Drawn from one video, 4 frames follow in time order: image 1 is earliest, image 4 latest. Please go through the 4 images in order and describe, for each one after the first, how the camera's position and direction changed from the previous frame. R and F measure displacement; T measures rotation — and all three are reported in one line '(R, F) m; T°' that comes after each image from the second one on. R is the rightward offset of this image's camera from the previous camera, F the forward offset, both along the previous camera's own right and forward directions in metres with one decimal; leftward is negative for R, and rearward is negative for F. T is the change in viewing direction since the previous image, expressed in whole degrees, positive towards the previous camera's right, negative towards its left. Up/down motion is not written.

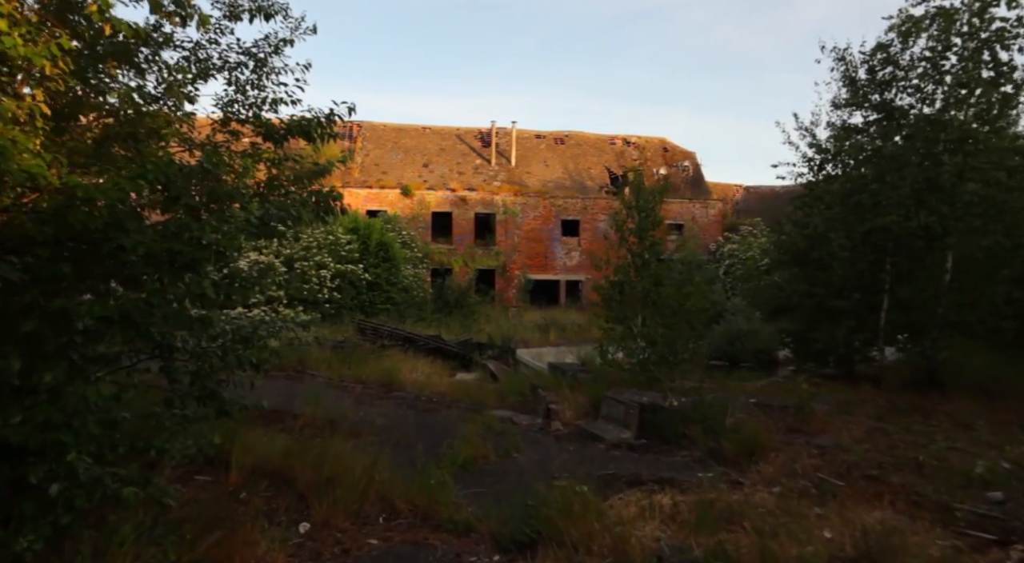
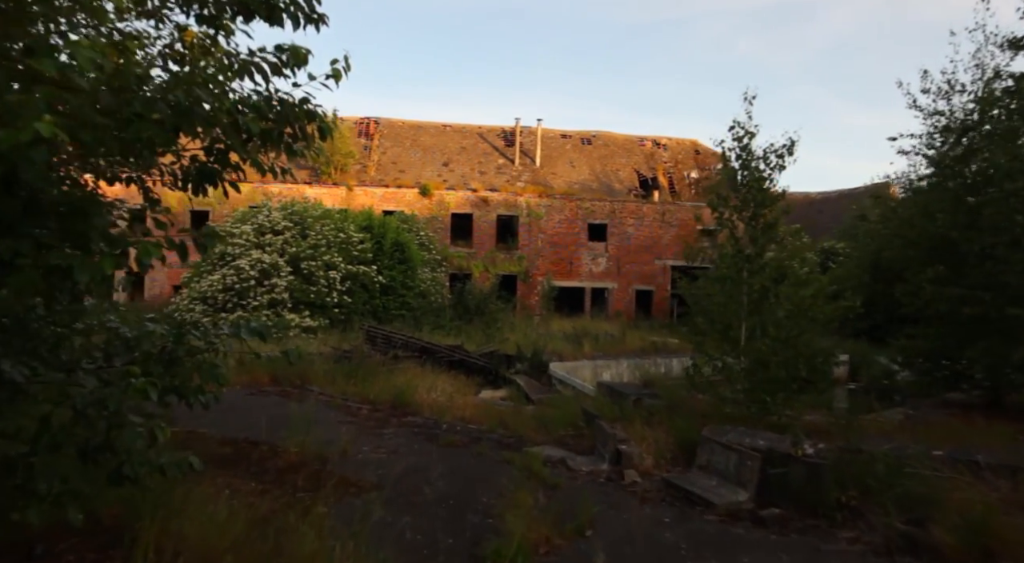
(-0.4, +2.4) m; -1°
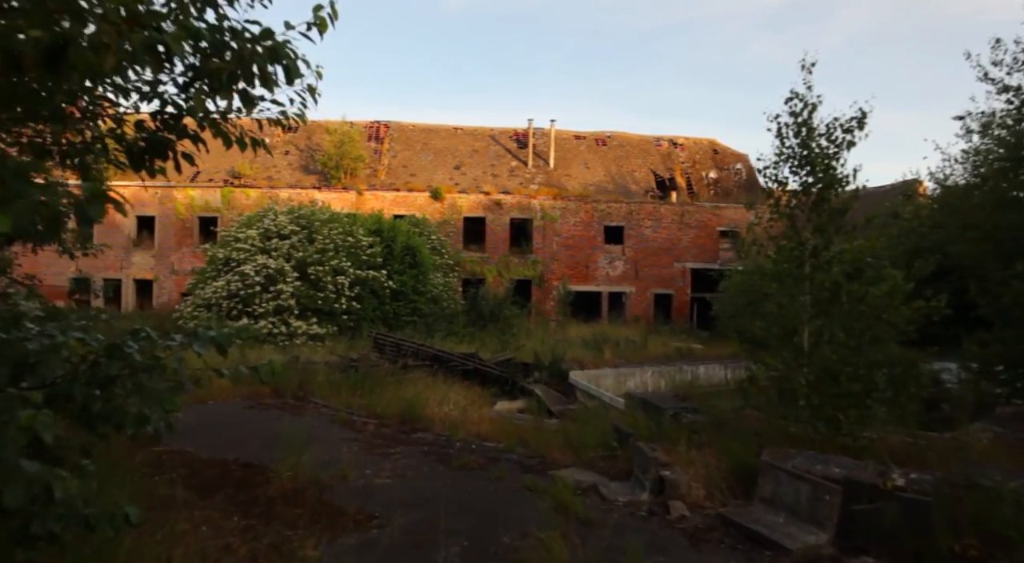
(-0.1, +0.9) m; -1°
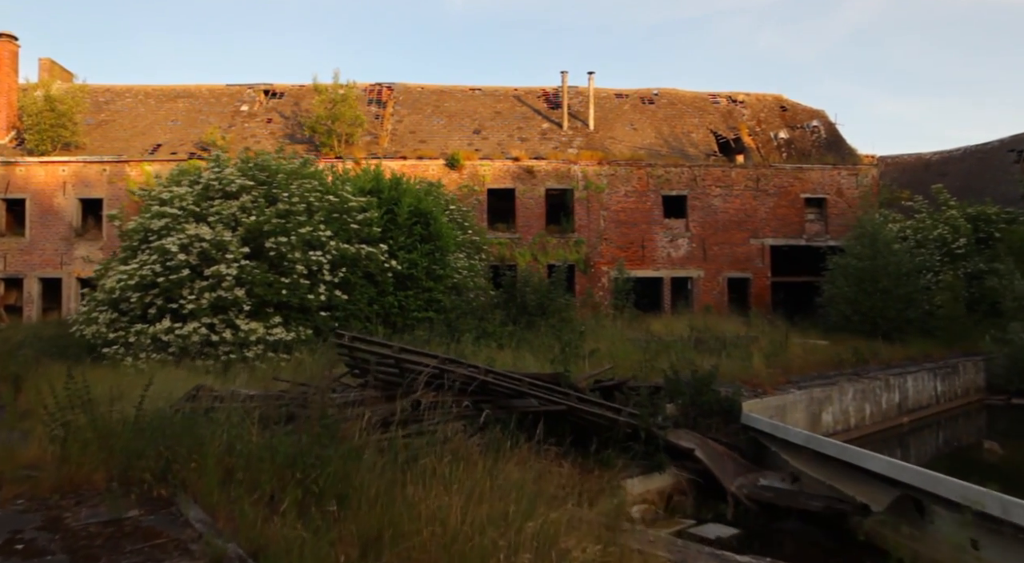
(-1.1, +7.0) m; -1°
